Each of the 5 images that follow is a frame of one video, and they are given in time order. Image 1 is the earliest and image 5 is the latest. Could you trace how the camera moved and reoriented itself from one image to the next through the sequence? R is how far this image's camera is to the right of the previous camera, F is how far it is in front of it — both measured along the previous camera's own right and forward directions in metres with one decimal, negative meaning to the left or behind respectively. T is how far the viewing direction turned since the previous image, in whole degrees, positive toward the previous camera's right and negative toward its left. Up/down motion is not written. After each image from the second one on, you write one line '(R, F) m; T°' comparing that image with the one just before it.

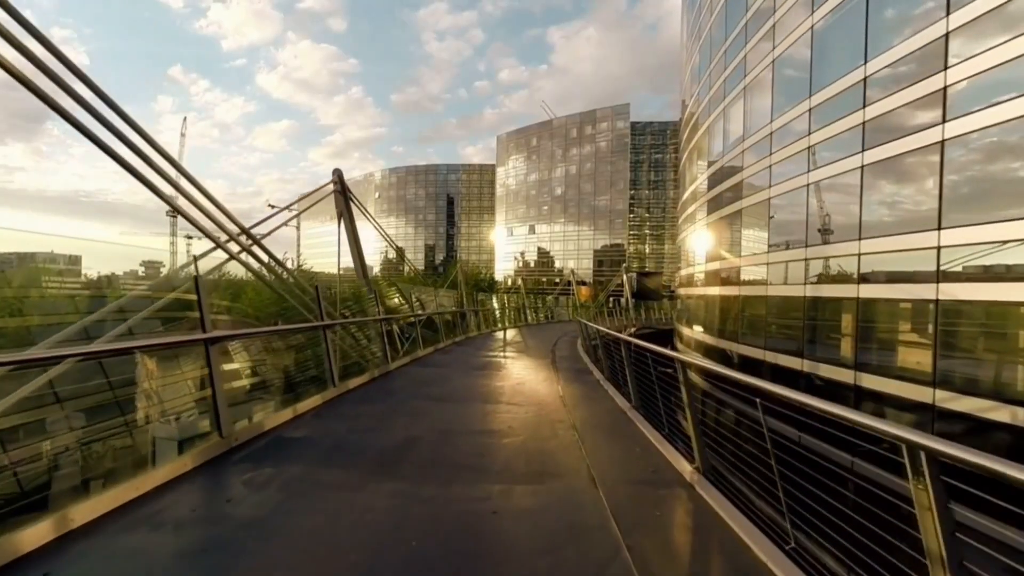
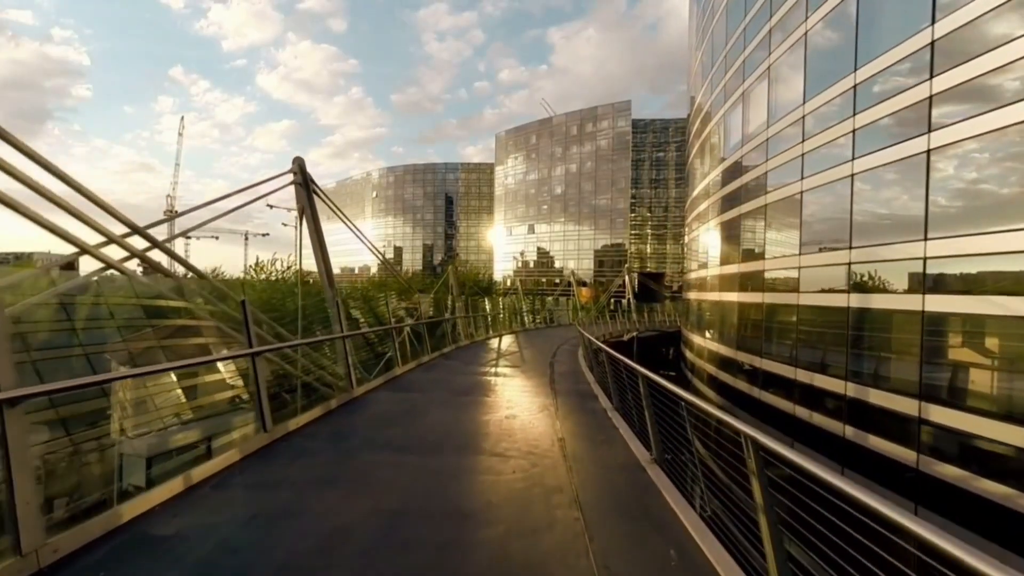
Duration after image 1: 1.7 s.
(+0.1, +1.4) m; 0°
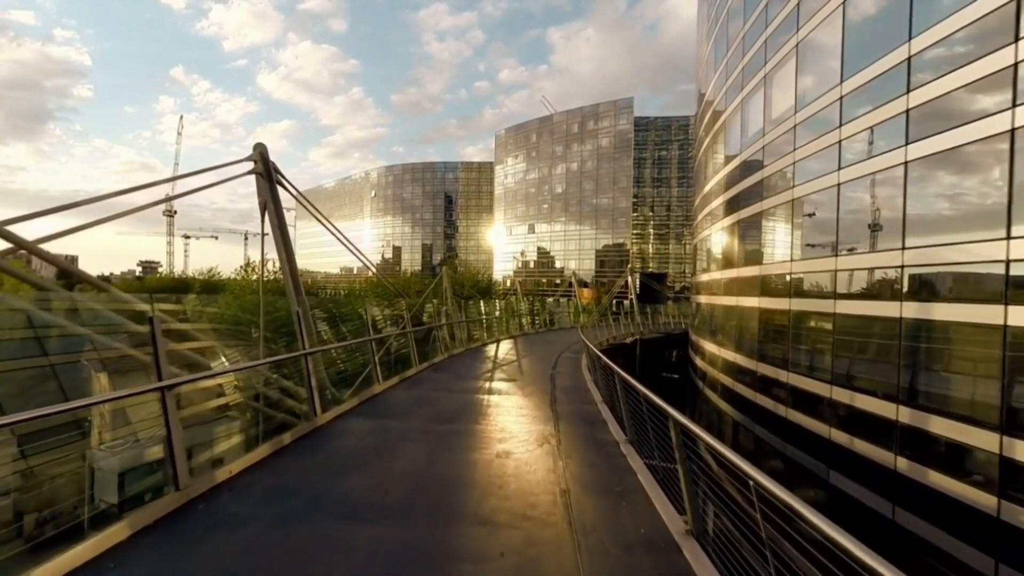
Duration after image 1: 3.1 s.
(+0.1, +1.1) m; 0°
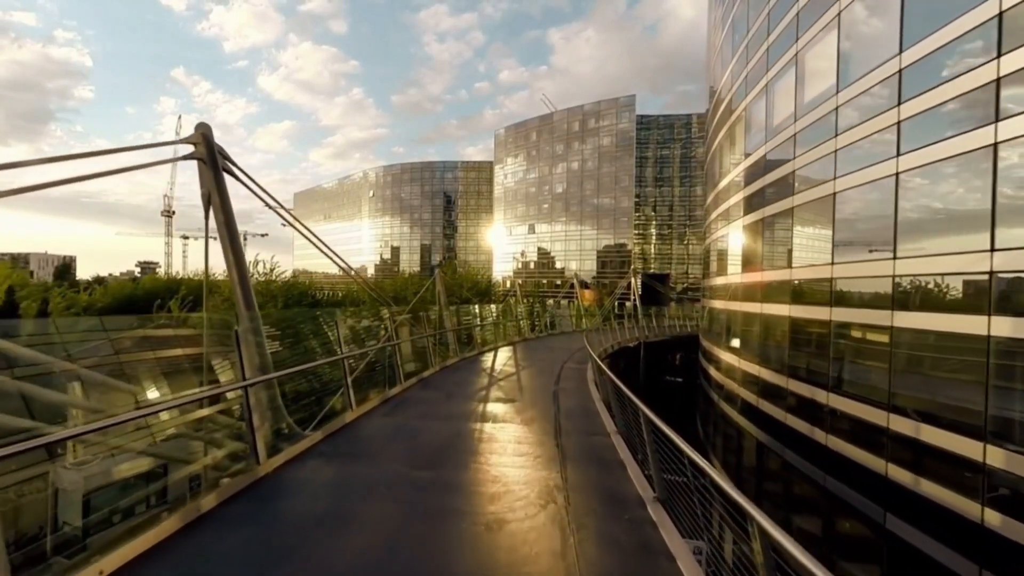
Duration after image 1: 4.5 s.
(0.0, +1.3) m; 0°
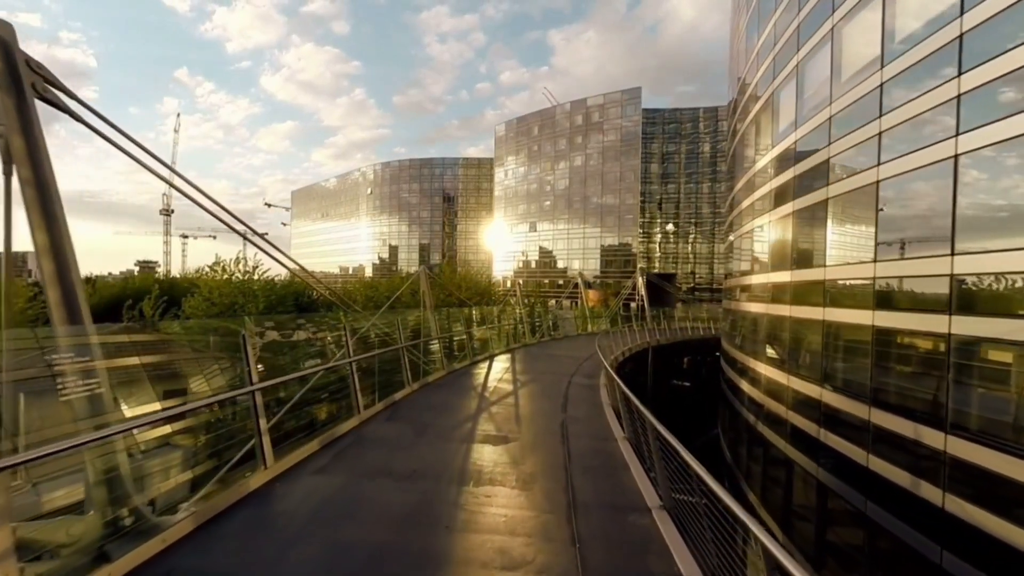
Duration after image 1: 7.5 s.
(+0.1, +2.3) m; 0°
